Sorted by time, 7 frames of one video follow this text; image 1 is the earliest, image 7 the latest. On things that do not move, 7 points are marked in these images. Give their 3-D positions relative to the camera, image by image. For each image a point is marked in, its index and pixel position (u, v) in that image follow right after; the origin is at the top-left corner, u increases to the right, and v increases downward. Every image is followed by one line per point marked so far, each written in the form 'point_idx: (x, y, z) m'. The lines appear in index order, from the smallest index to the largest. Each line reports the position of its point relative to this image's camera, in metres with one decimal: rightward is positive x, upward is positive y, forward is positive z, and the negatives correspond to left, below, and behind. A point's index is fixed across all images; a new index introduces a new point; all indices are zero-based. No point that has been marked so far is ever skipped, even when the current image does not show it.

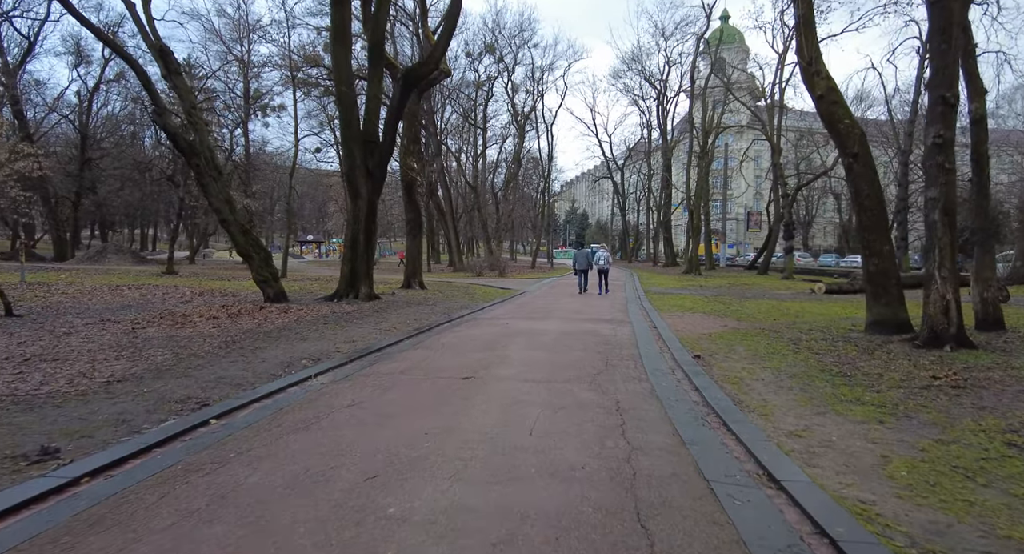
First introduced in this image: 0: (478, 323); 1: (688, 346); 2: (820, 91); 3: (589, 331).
0: (-0.8, -1.1, +10.8) m
1: (+3.0, -1.2, +8.2) m
2: (+6.8, +4.1, +10.6) m
3: (+1.5, -1.1, +9.3) m
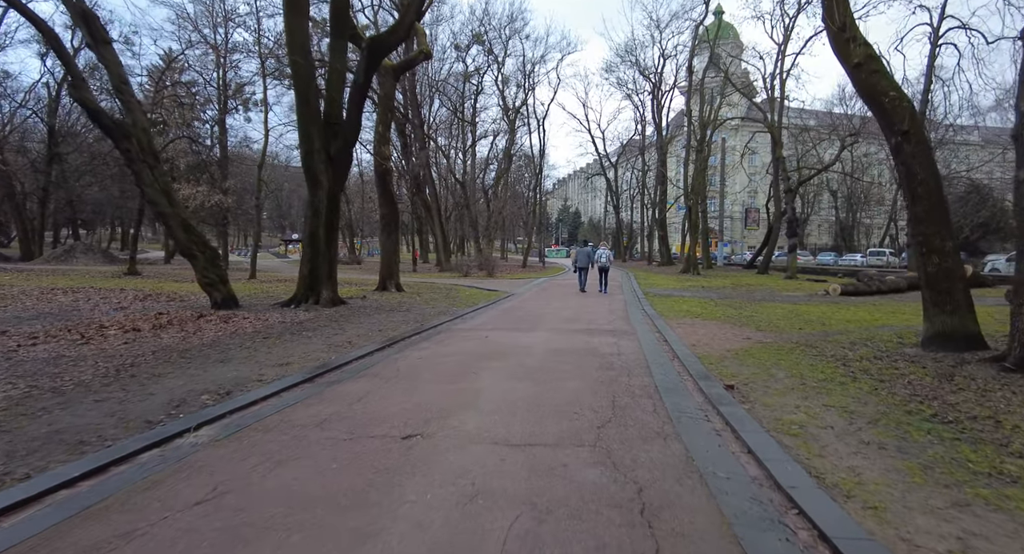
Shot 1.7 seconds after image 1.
0: (-1.1, -1.1, +9.0) m
1: (+2.7, -1.3, +6.5) m
2: (+6.4, +4.0, +8.9) m
3: (+1.2, -1.1, +7.5) m
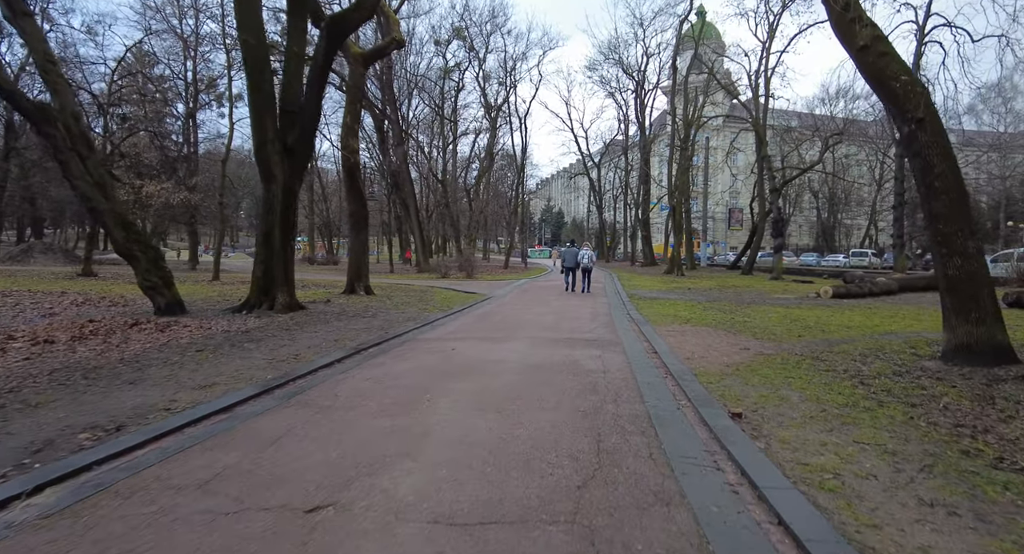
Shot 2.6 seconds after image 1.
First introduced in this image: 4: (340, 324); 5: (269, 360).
0: (-1.6, -1.2, +7.9) m
1: (+2.3, -1.3, +5.5) m
2: (+5.9, +4.0, +8.0) m
3: (+0.7, -1.2, +6.5) m
4: (-4.0, -1.1, +11.1) m
5: (-3.8, -1.3, +7.6) m
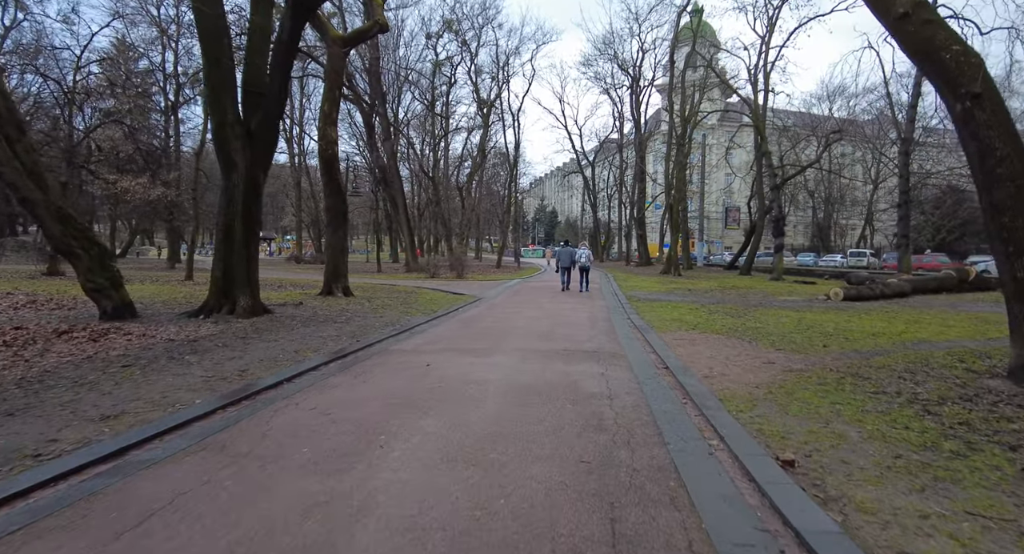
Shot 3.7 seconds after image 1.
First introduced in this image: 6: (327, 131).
0: (-1.8, -1.2, +6.7) m
1: (+2.2, -1.4, +4.3) m
2: (+5.7, +3.9, +6.9) m
3: (+0.6, -1.2, +5.3) m
4: (-4.3, -1.1, +9.9) m
5: (-4.0, -1.3, +6.3) m
6: (-6.1, +4.8, +15.8) m
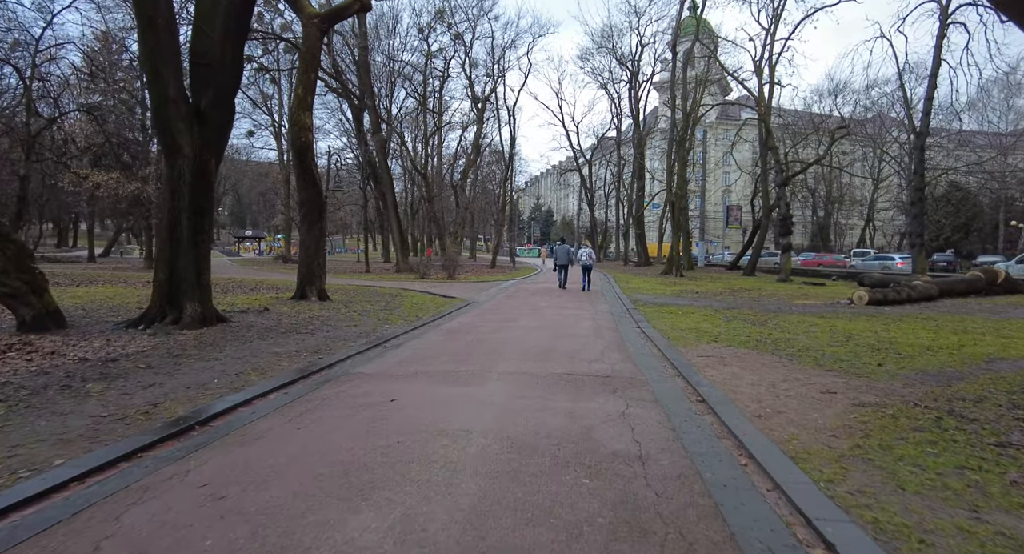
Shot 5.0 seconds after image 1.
0: (-1.9, -1.3, +5.2) m
1: (+2.1, -1.4, +2.9) m
2: (+5.7, +3.9, +5.5) m
3: (+0.5, -1.3, +3.8) m
4: (-4.4, -1.2, +8.3) m
5: (-4.1, -1.4, +4.8) m
6: (-6.3, +4.8, +14.2) m
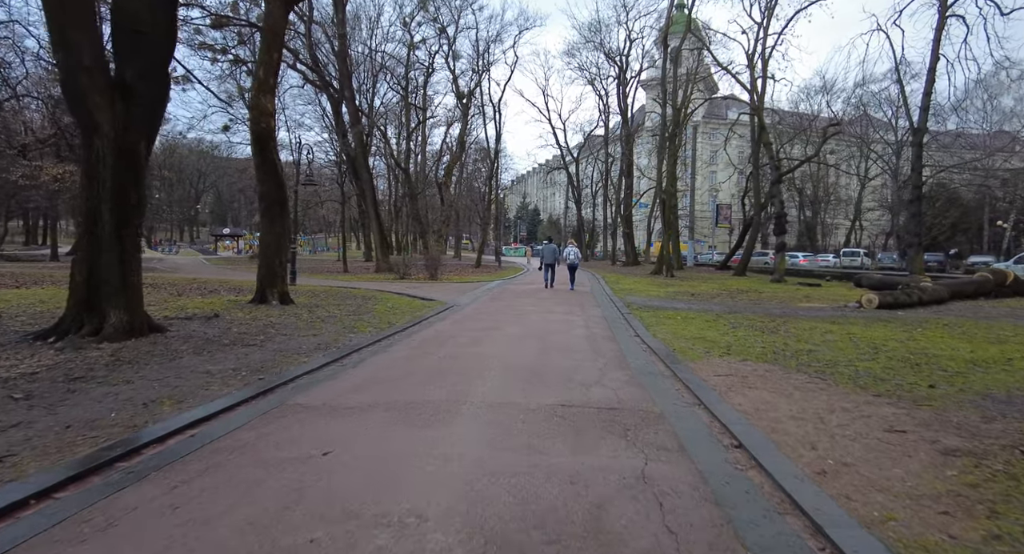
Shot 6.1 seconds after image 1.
0: (-2.1, -1.4, +3.8) m
1: (+2.0, -1.5, +1.6) m
2: (+5.5, +3.8, +4.3) m
3: (+0.3, -1.3, +2.6) m
4: (-4.7, -1.2, +6.9) m
5: (-4.3, -1.5, +3.4) m
6: (-6.7, +4.7, +12.7) m
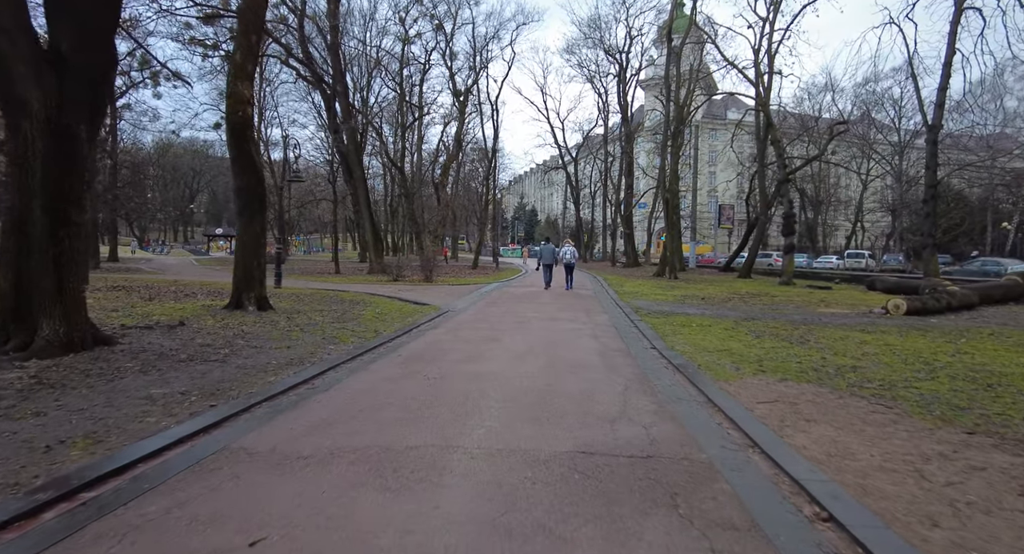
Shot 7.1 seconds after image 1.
0: (-2.0, -1.4, +2.7) m
1: (+2.0, -1.6, +0.5) m
2: (+5.5, +3.7, +3.3) m
3: (+0.4, -1.4, +1.5) m
4: (-4.6, -1.3, +5.8) m
5: (-4.2, -1.5, +2.2) m
6: (-6.7, +4.6, +11.6) m
